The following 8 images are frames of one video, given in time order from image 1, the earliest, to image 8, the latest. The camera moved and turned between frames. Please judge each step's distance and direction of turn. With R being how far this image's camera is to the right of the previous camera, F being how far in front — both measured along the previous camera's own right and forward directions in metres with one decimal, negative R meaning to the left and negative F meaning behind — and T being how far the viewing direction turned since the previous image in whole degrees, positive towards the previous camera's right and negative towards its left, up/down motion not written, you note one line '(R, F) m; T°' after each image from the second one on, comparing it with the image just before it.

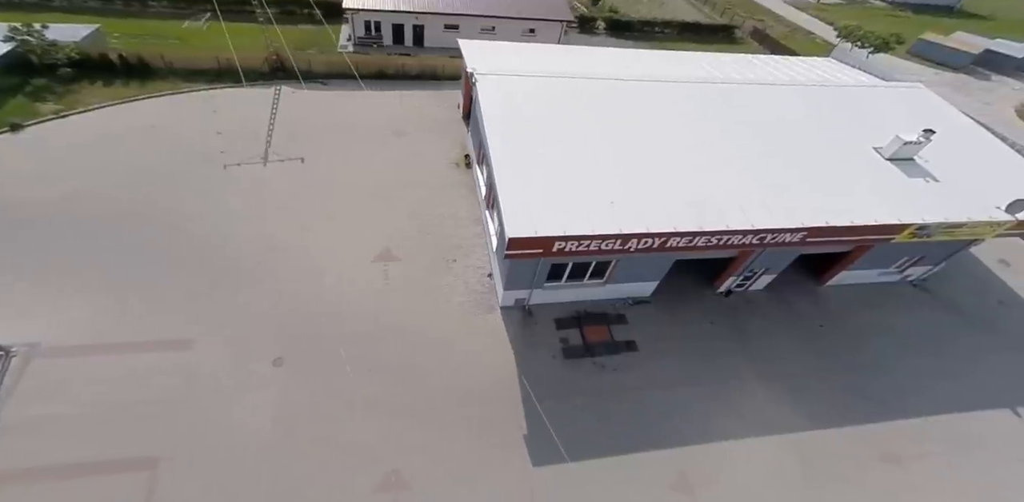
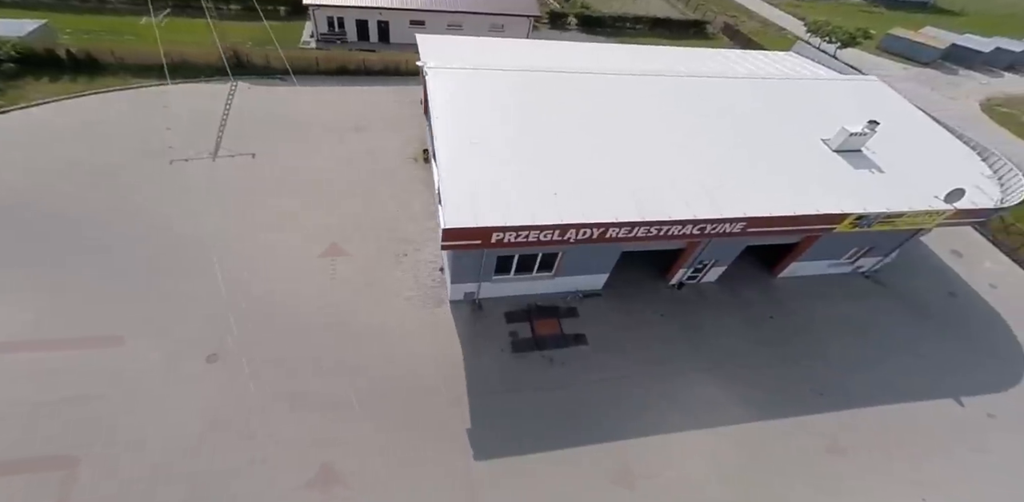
(+1.7, 0.0) m; +1°
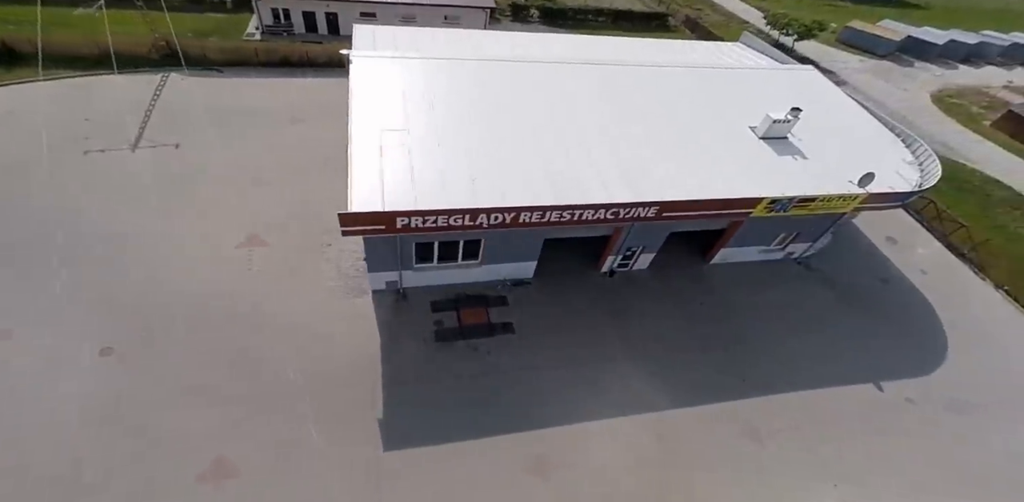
(+2.5, +0.1) m; +1°
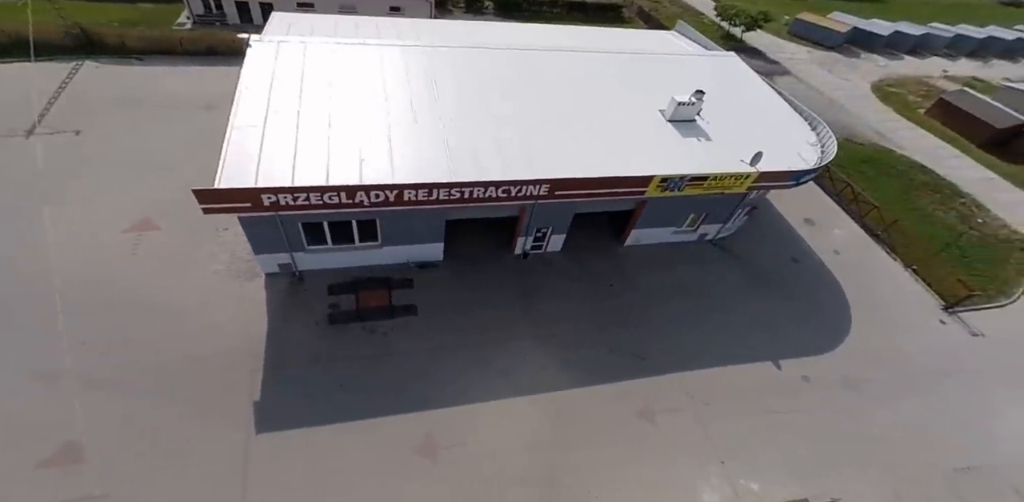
(+3.4, -0.1) m; +1°
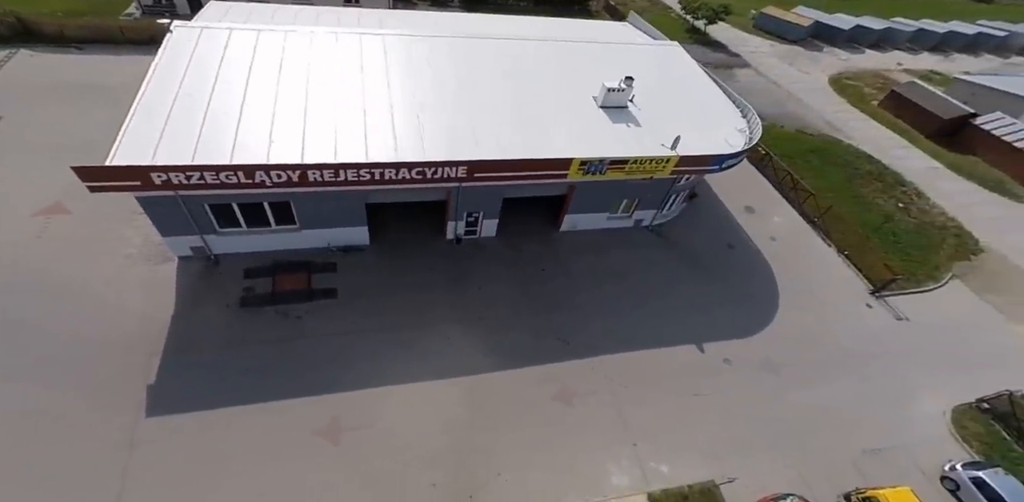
(+2.8, 0.0) m; +1°
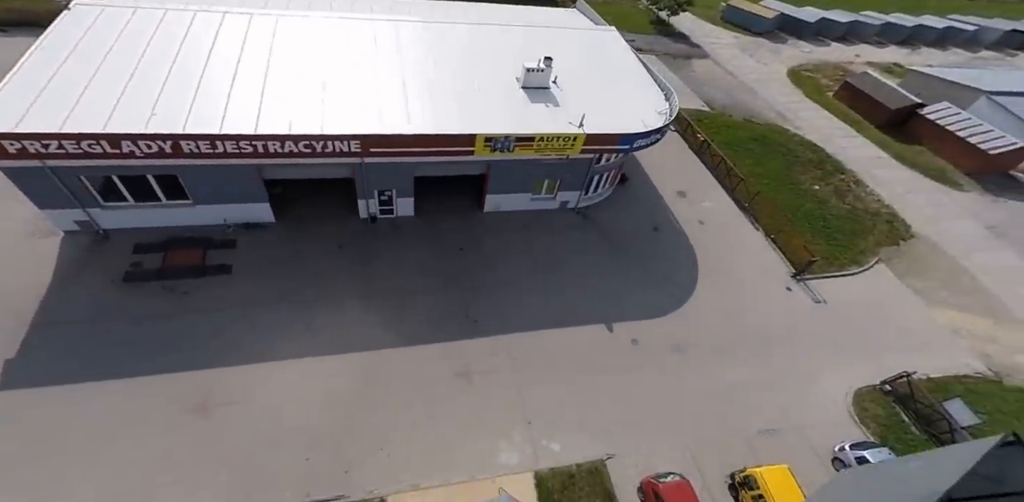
(+3.6, +0.2) m; 0°
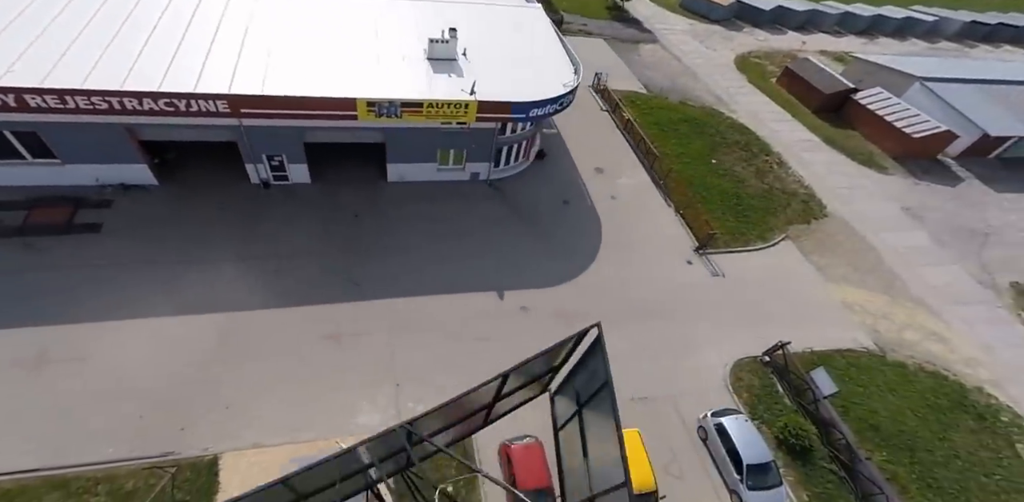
(+4.2, +0.1) m; 0°
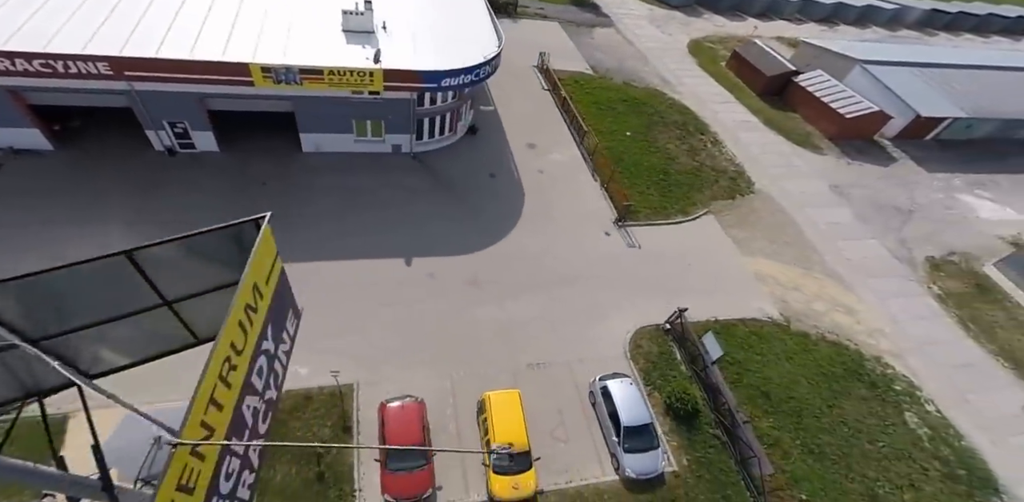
(+3.4, +0.1) m; +1°
